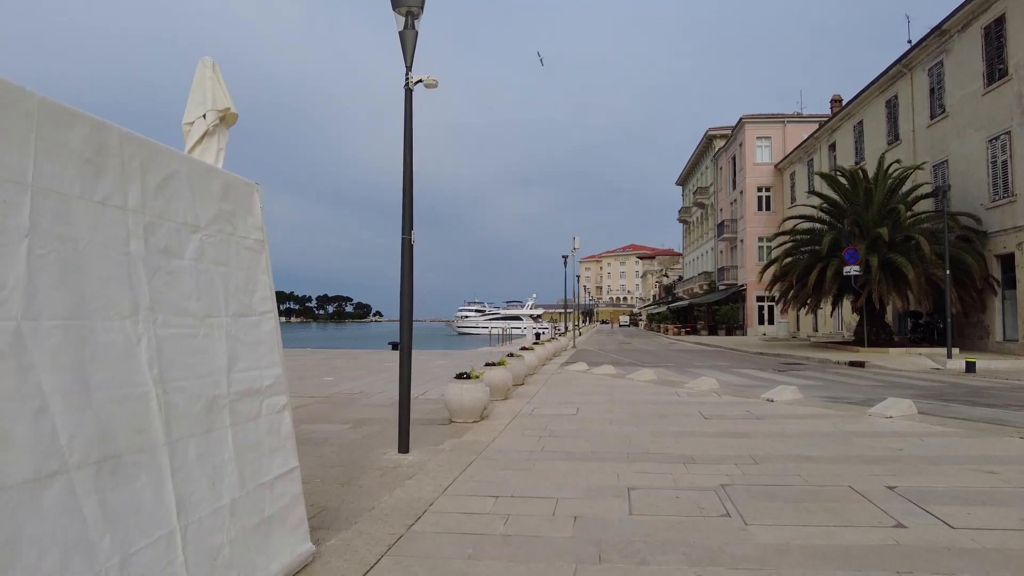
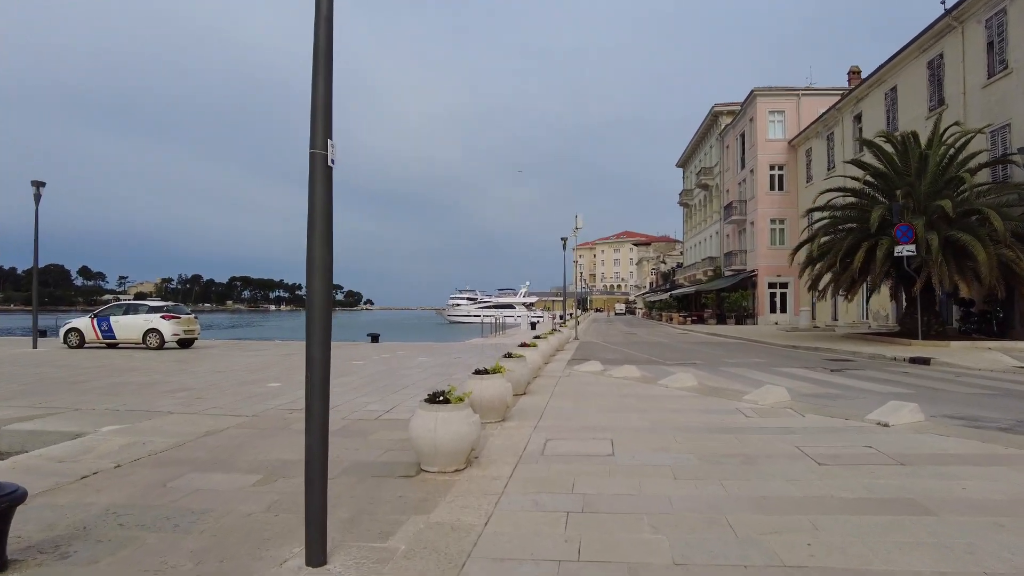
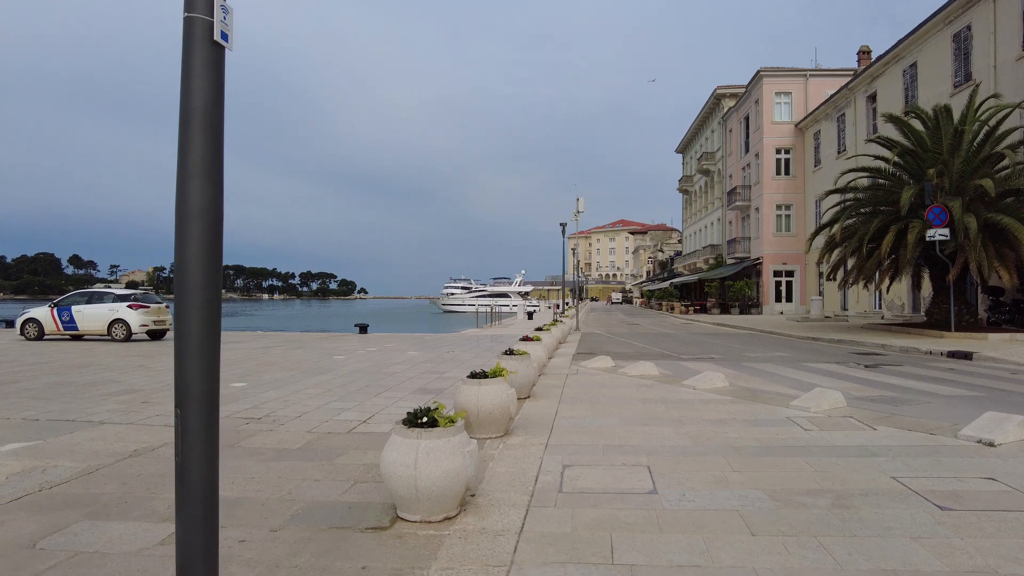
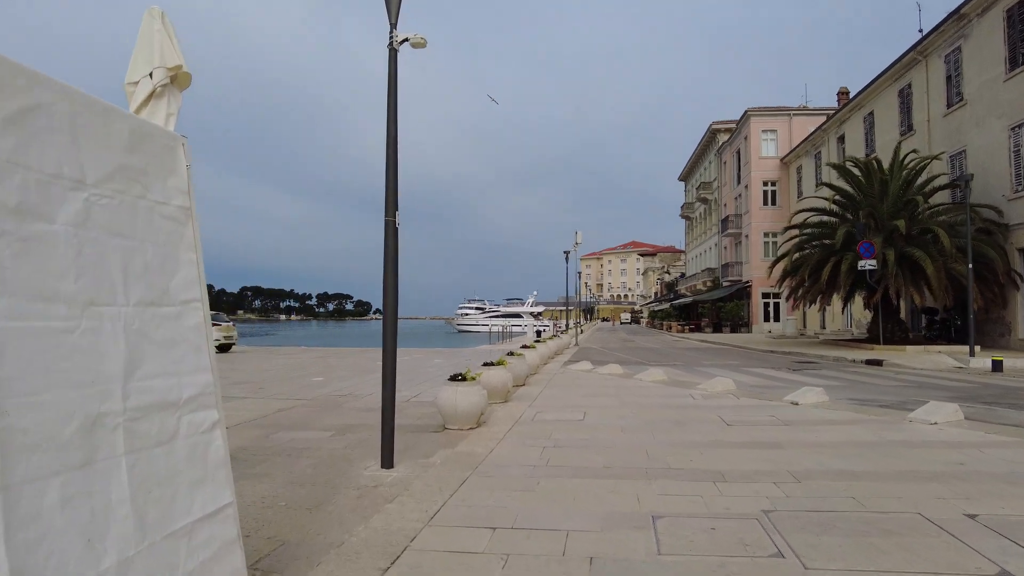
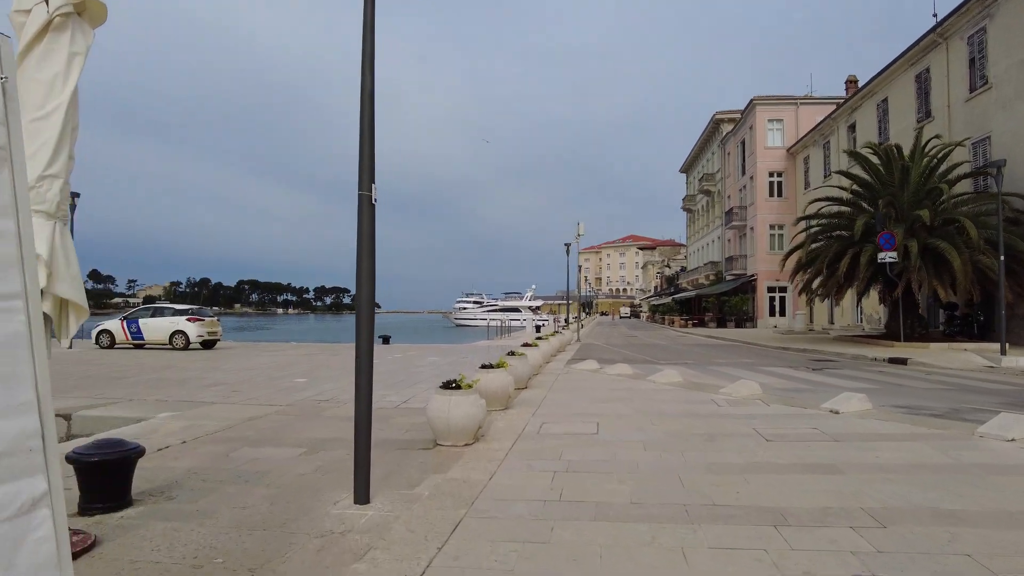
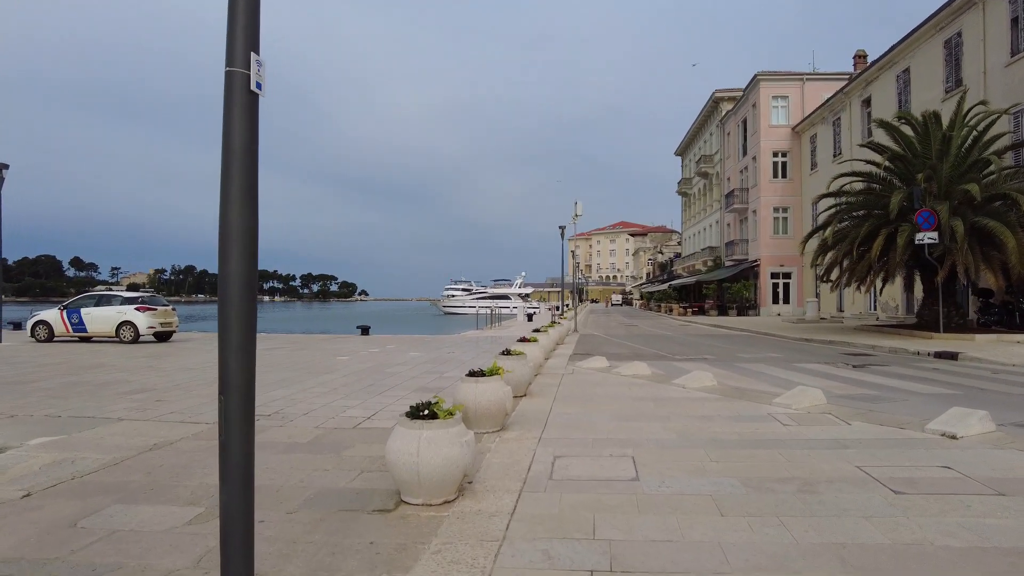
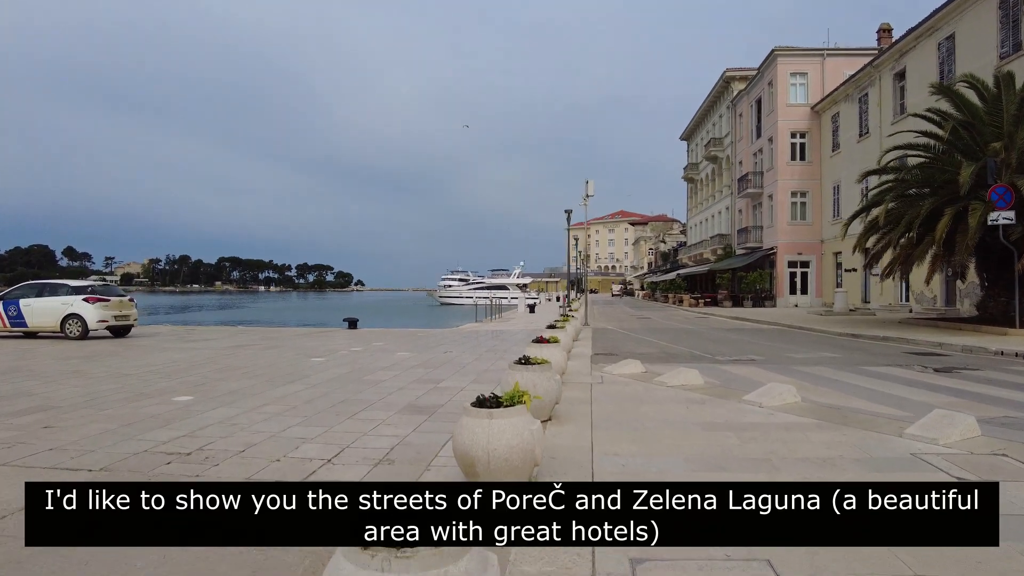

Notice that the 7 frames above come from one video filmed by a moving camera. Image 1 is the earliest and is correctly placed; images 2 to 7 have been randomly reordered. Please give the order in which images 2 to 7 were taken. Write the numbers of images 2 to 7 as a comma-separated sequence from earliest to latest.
4, 5, 2, 6, 3, 7
